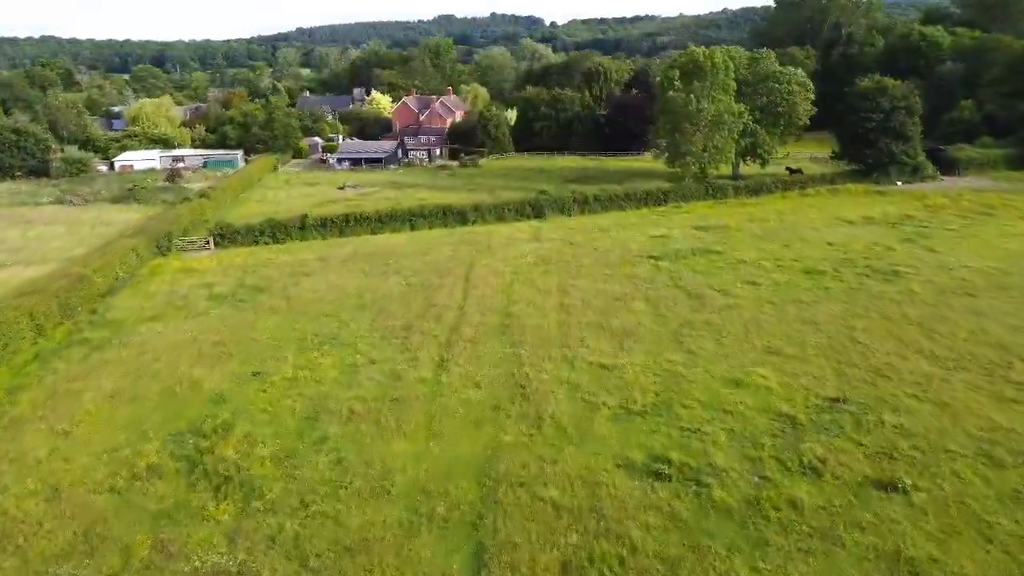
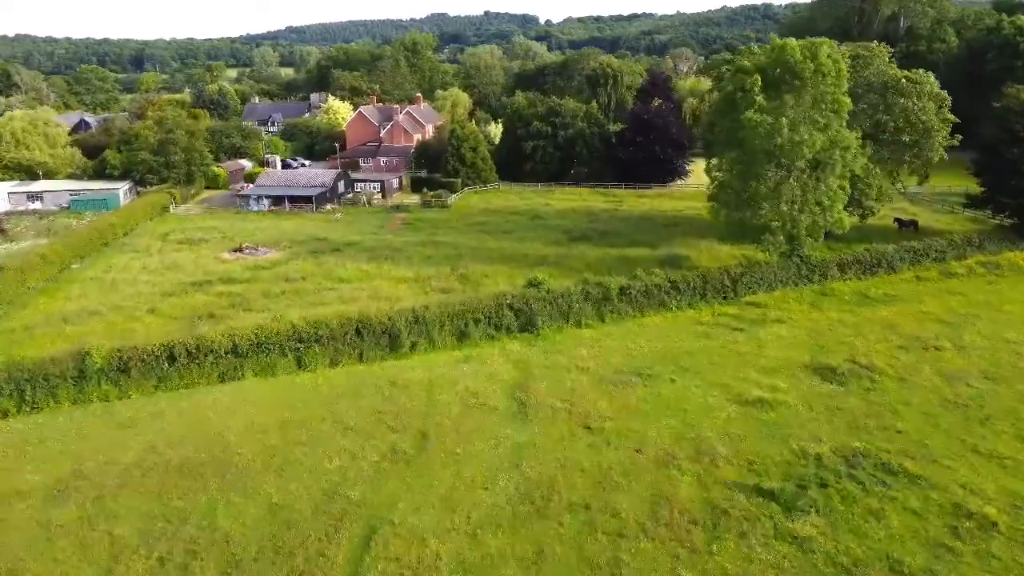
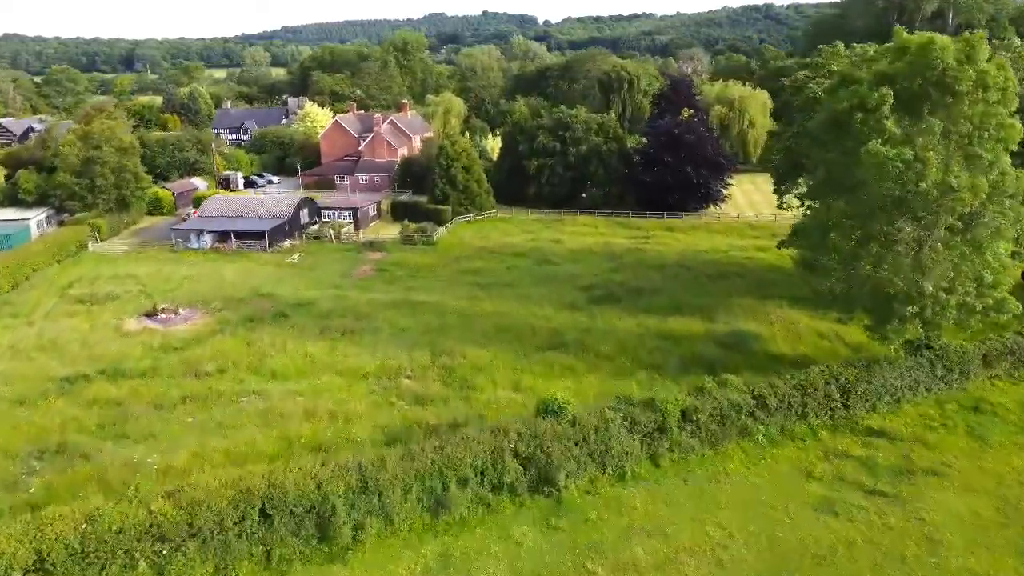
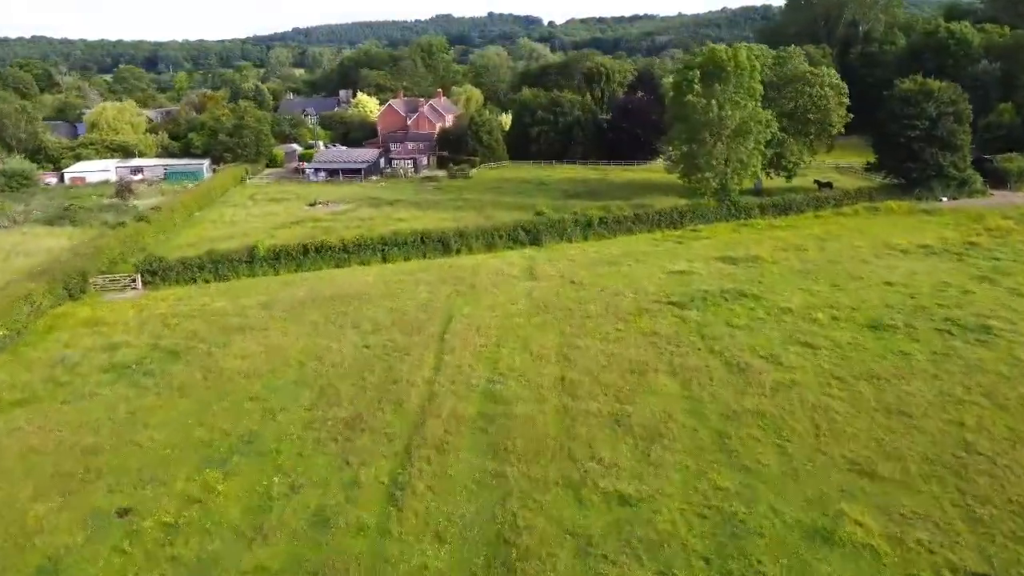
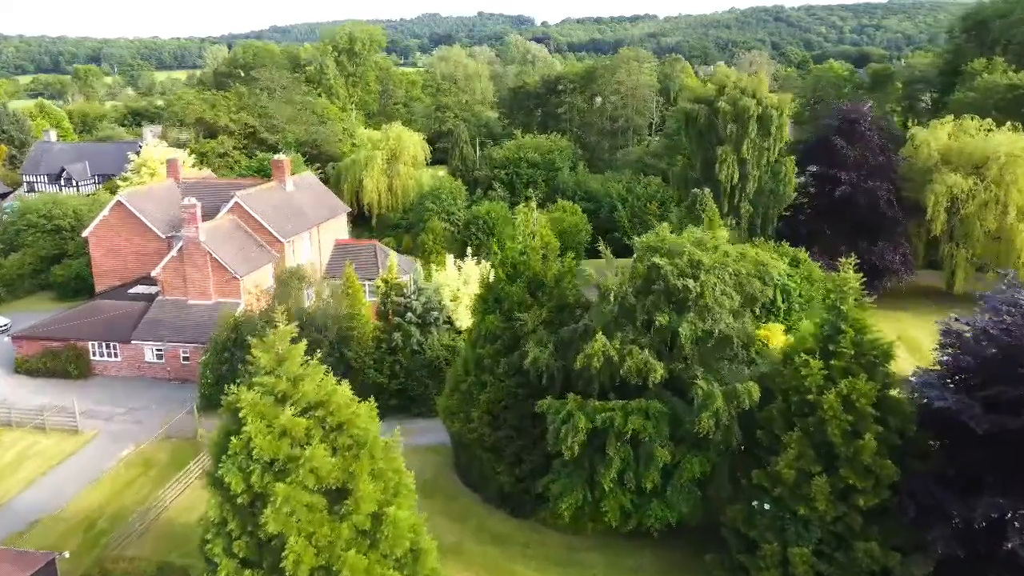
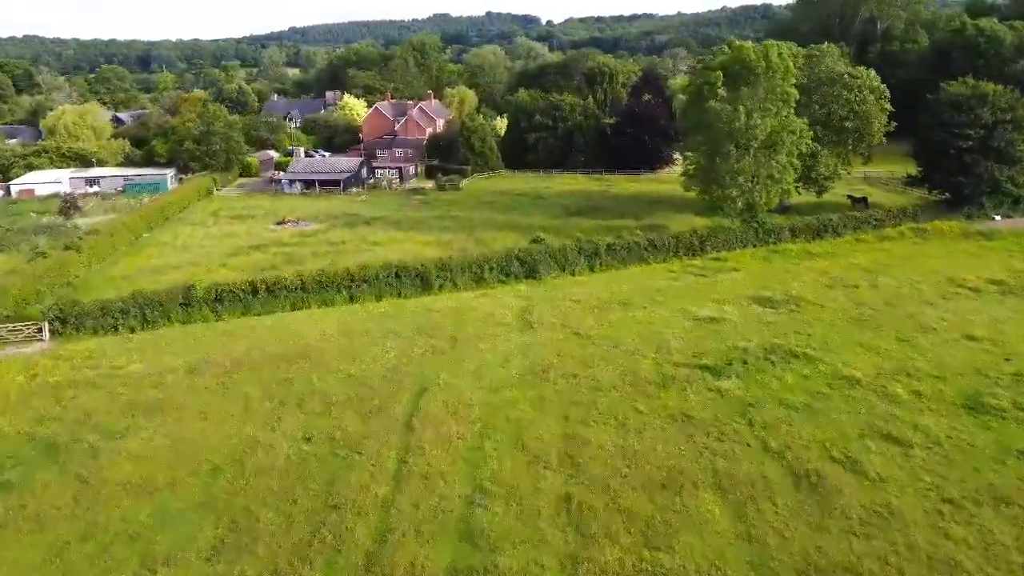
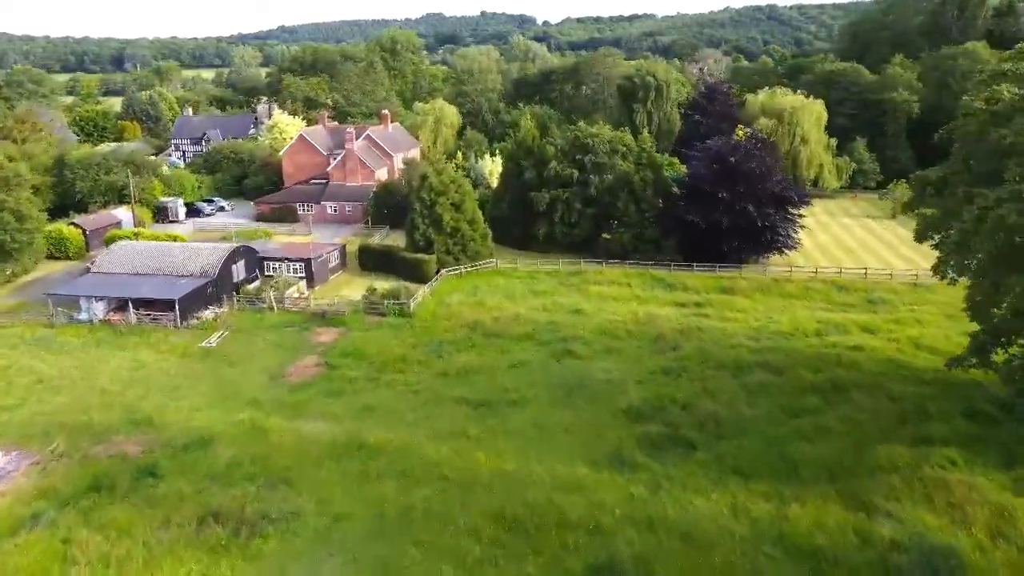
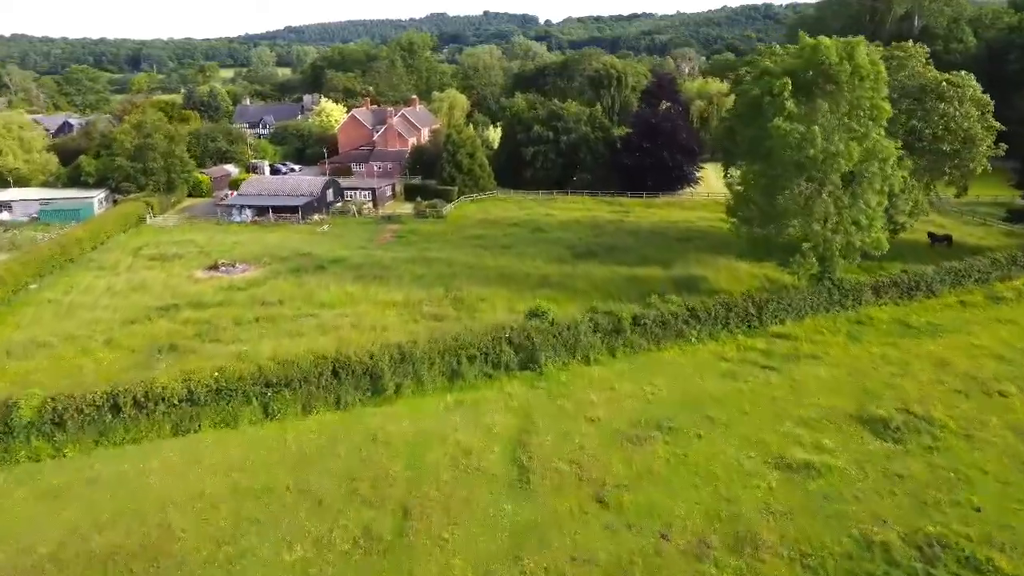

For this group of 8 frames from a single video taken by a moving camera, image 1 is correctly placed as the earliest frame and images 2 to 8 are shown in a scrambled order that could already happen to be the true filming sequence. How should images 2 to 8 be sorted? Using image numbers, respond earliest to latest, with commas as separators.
4, 6, 2, 8, 3, 7, 5
